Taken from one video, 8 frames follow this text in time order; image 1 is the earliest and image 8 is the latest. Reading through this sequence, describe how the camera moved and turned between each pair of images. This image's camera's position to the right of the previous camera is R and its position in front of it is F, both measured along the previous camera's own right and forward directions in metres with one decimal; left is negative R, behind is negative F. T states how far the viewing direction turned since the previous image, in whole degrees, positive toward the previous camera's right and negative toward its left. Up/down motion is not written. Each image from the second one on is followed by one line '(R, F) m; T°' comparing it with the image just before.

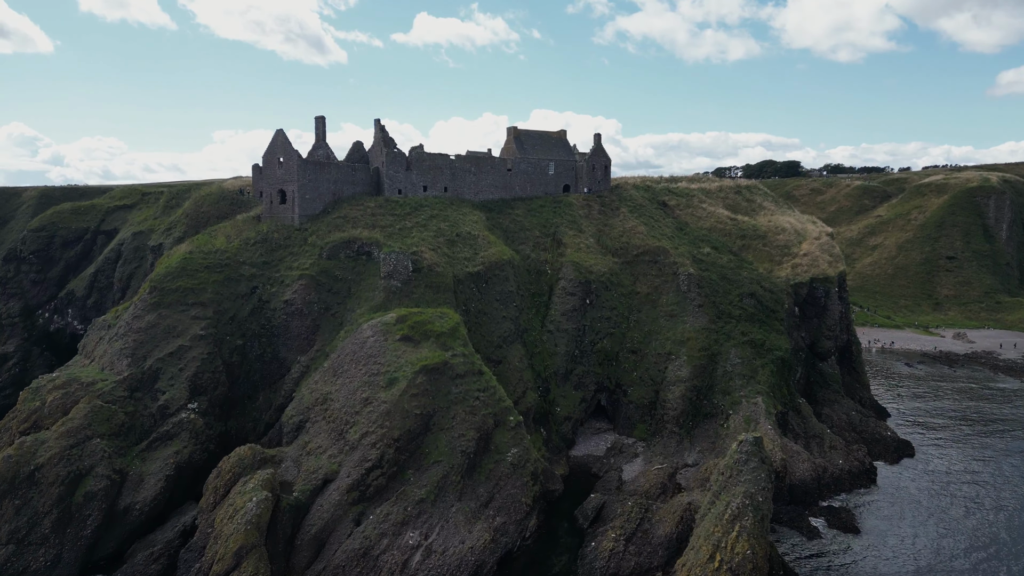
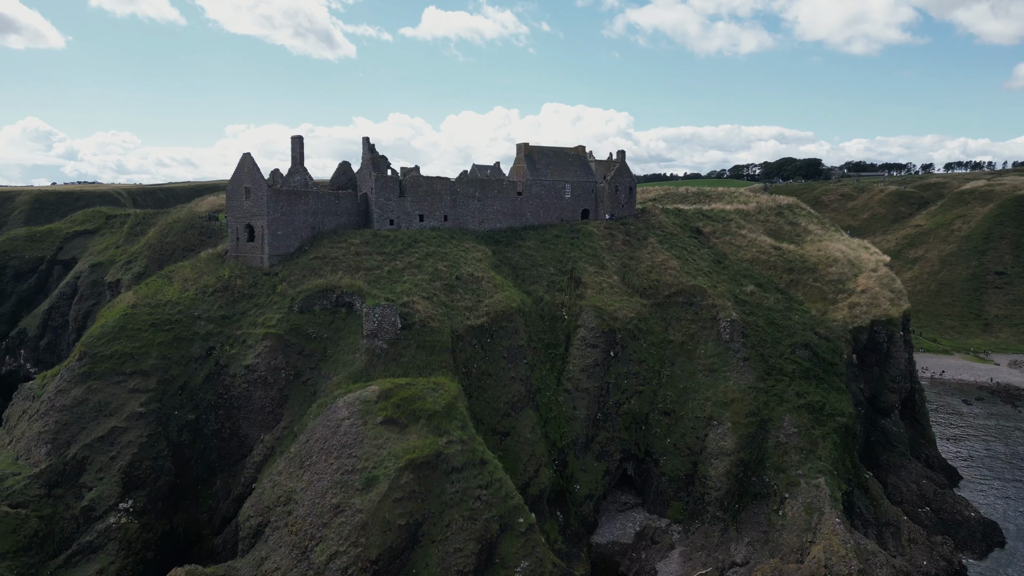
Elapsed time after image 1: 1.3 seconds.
(0.0, +7.0) m; -1°
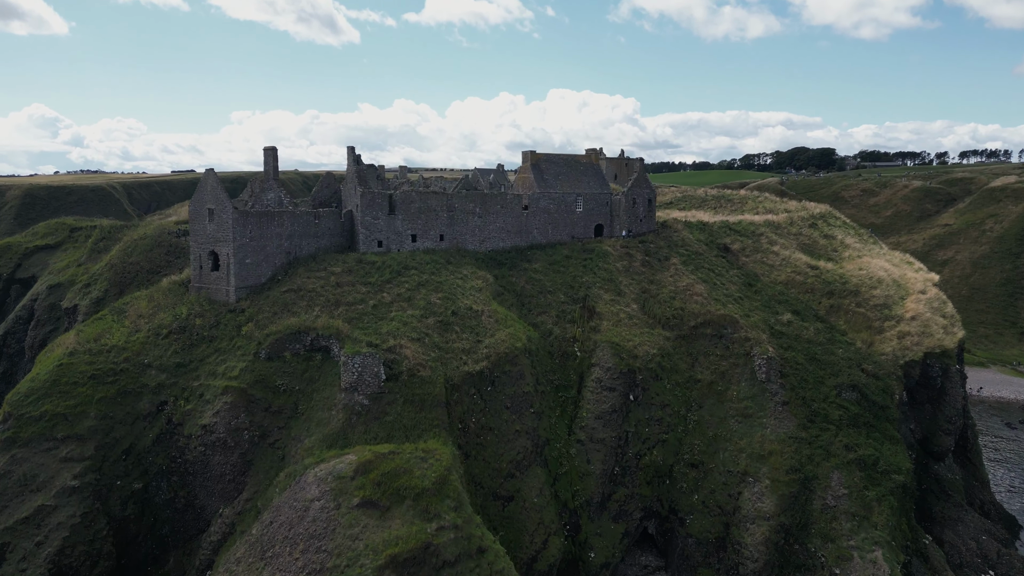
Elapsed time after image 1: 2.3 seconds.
(0.0, +5.0) m; 0°
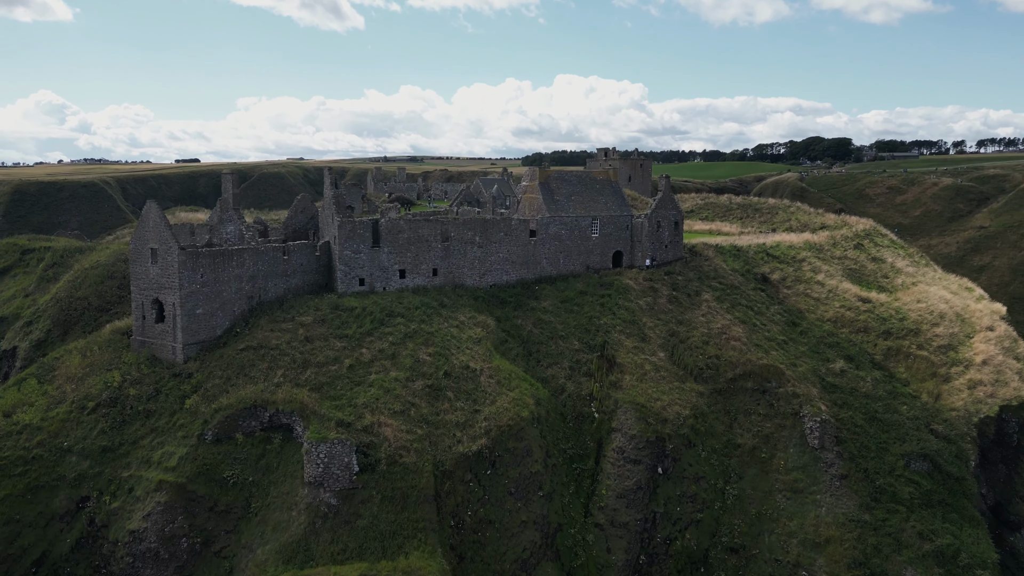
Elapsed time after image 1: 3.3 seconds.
(+0.1, +5.5) m; 0°
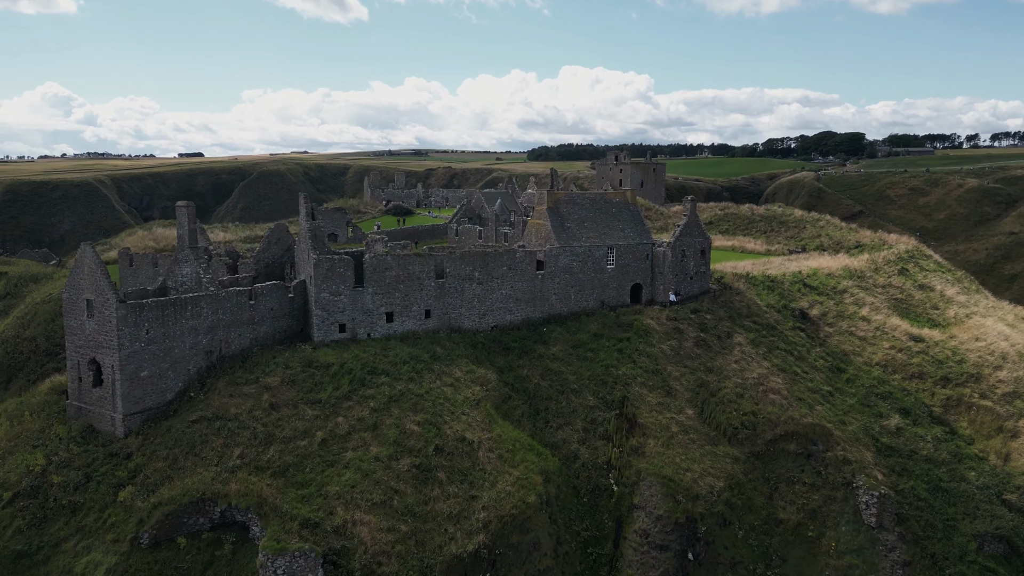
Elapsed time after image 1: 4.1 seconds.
(0.0, +4.3) m; 0°
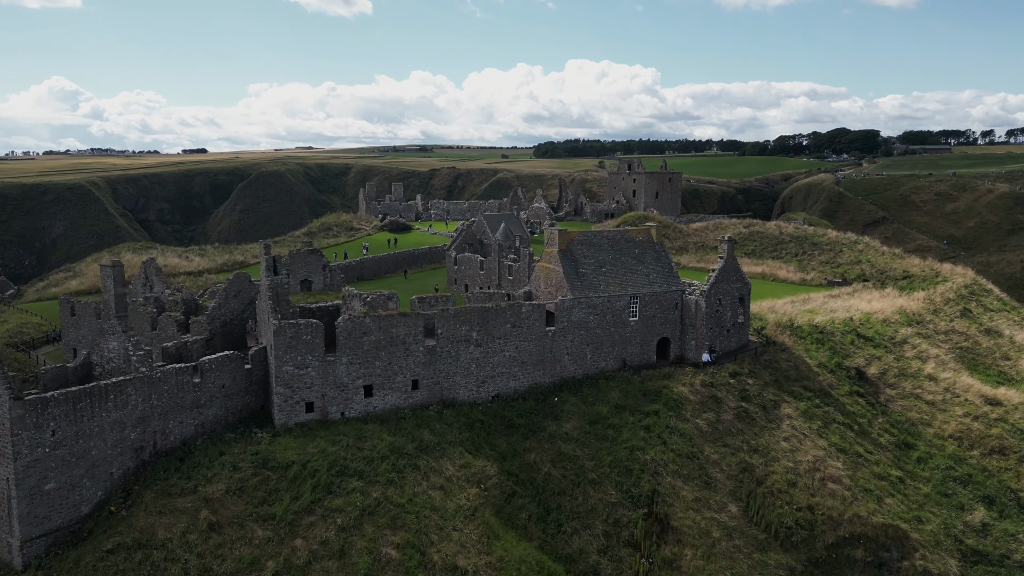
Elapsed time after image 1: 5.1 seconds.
(0.0, +4.8) m; 0°
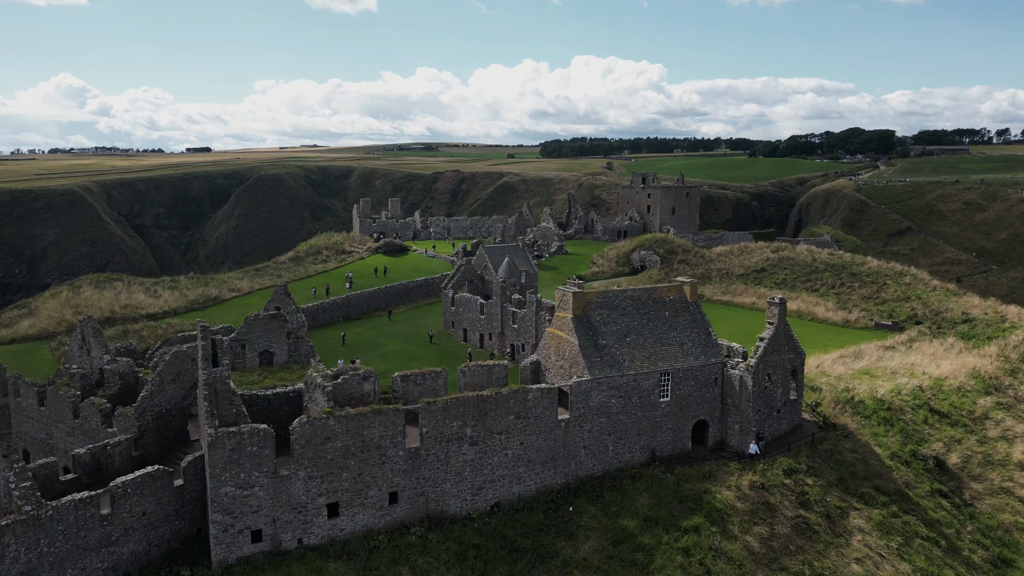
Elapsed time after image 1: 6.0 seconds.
(+0.1, +4.8) m; 0°
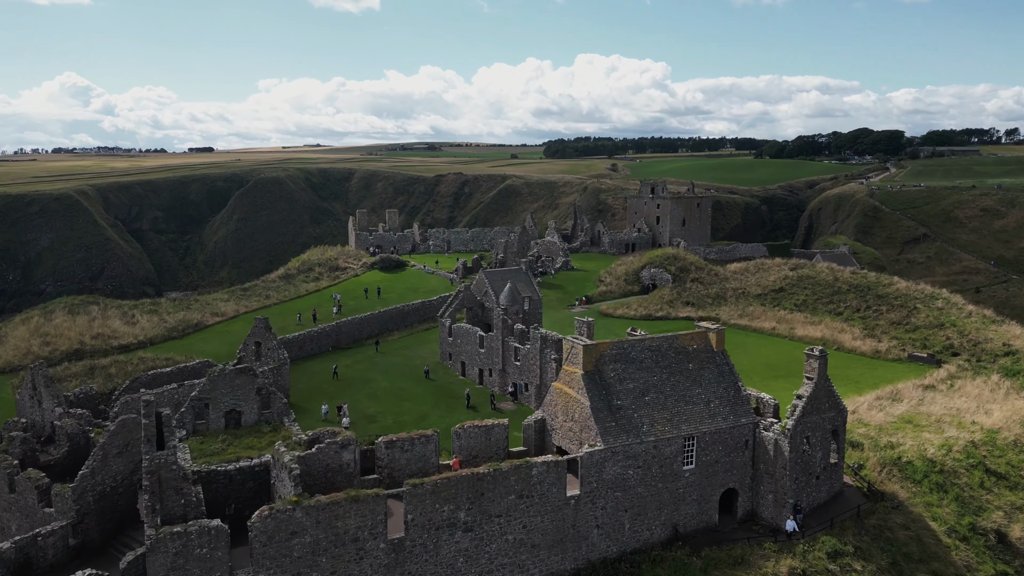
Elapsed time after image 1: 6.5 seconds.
(0.0, +2.8) m; 0°
